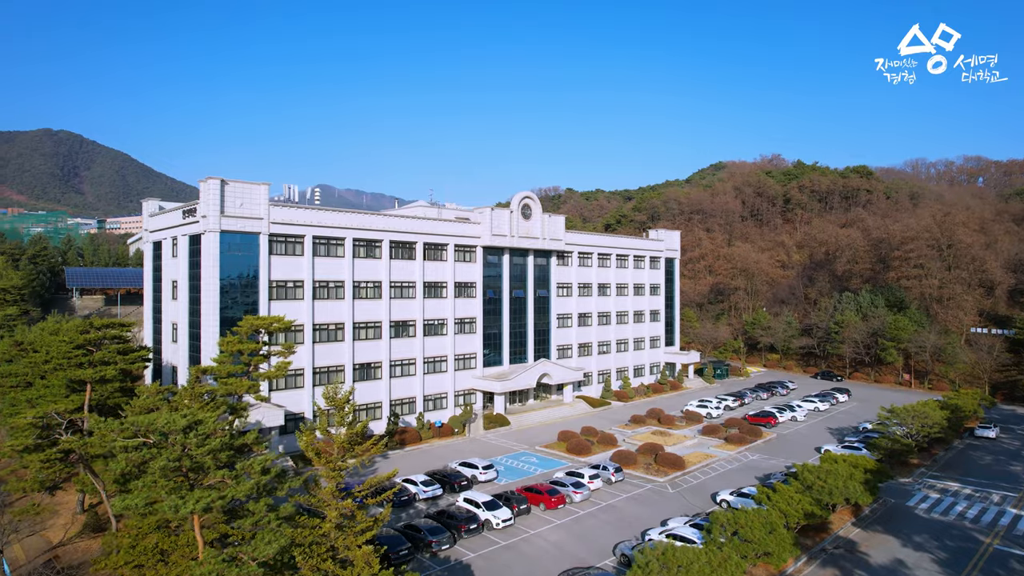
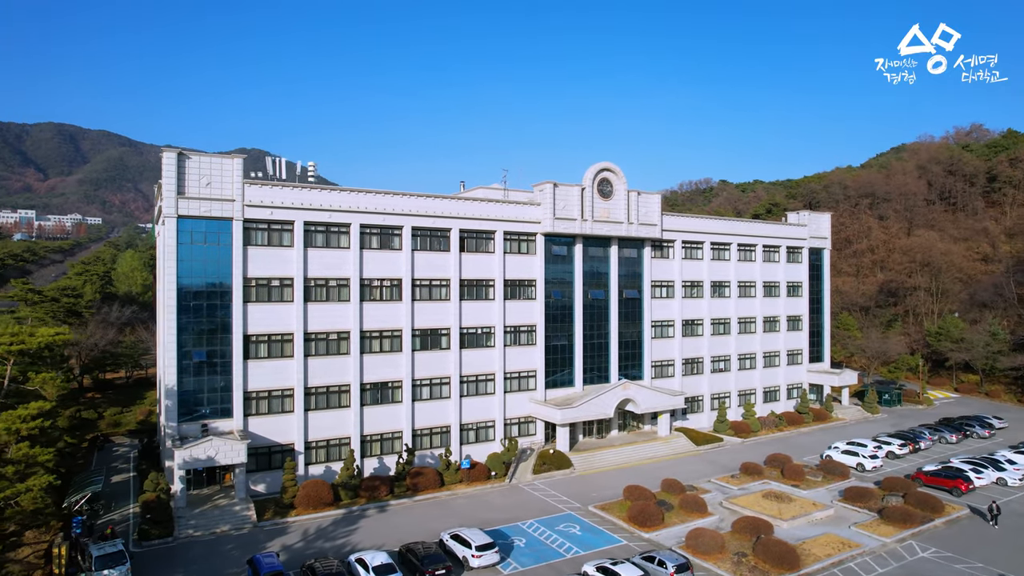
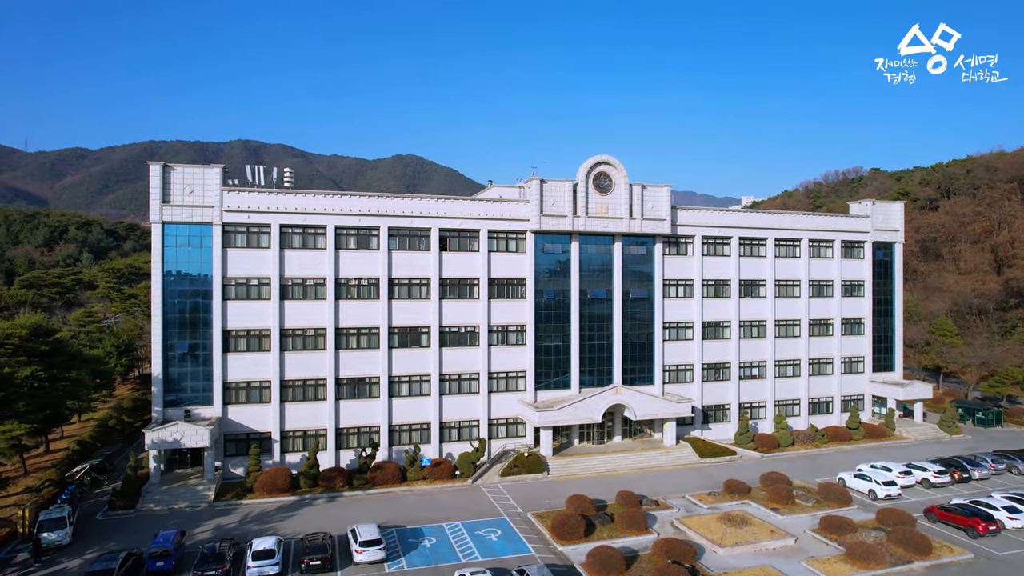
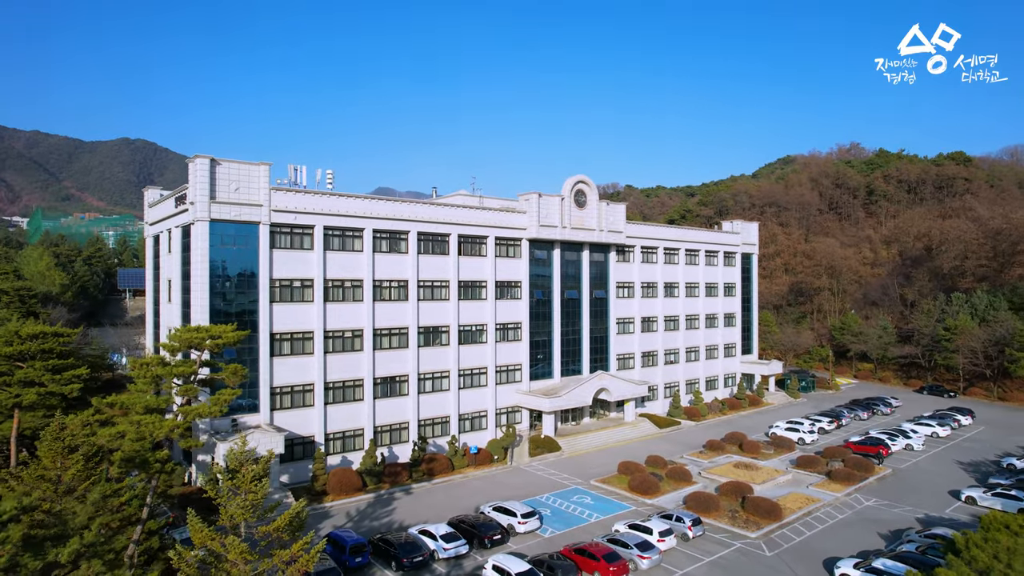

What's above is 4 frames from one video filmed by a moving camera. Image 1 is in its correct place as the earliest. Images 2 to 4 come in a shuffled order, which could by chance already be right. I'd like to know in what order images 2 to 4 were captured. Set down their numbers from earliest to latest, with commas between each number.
4, 2, 3
